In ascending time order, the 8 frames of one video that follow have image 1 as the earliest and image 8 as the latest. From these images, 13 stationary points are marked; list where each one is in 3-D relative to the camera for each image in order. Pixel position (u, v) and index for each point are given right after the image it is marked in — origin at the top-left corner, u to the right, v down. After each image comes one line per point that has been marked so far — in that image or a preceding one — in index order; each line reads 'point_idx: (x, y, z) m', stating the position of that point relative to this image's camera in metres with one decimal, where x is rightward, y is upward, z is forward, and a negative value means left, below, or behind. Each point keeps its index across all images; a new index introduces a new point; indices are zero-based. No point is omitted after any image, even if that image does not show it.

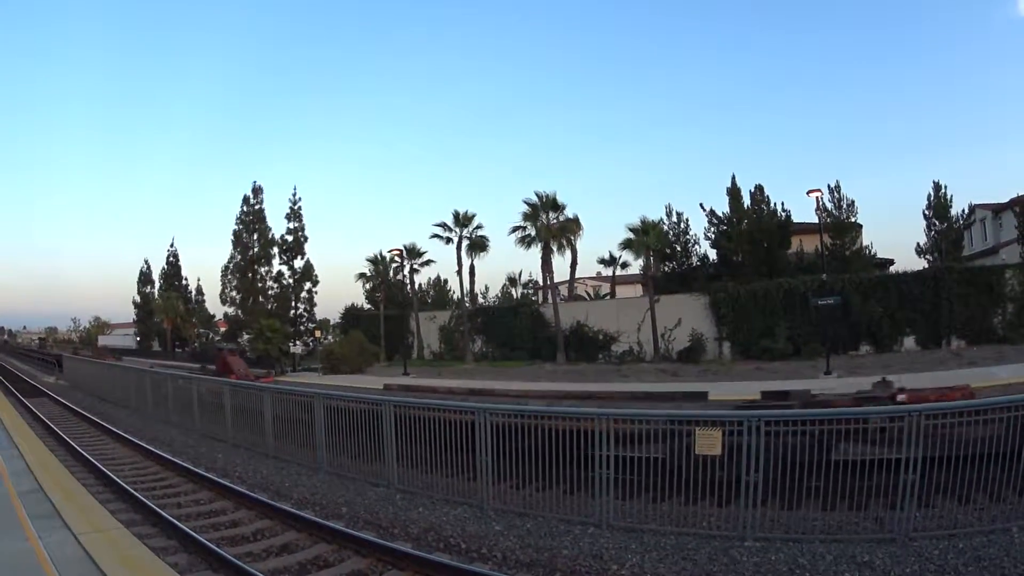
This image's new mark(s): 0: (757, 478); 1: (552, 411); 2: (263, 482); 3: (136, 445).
0: (+2.8, -2.1, +8.3) m
1: (+0.6, -1.5, +8.9) m
2: (-3.7, -2.9, +10.5) m
3: (-6.8, -2.9, +13.0) m
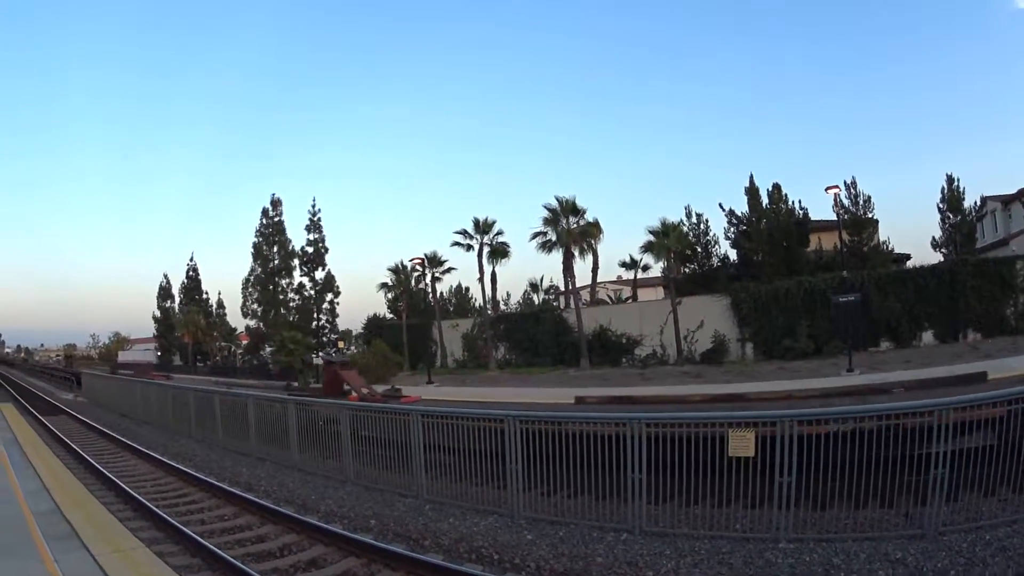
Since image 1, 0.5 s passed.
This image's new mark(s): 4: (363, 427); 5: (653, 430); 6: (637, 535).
0: (+3.1, -2.1, +8.2) m
1: (+1.0, -1.6, +8.8) m
2: (-3.2, -3.1, +10.6) m
3: (-6.4, -3.2, +13.1) m
4: (-2.2, -2.1, +10.7) m
5: (+1.7, -1.7, +8.7) m
6: (+1.5, -2.9, +8.5) m
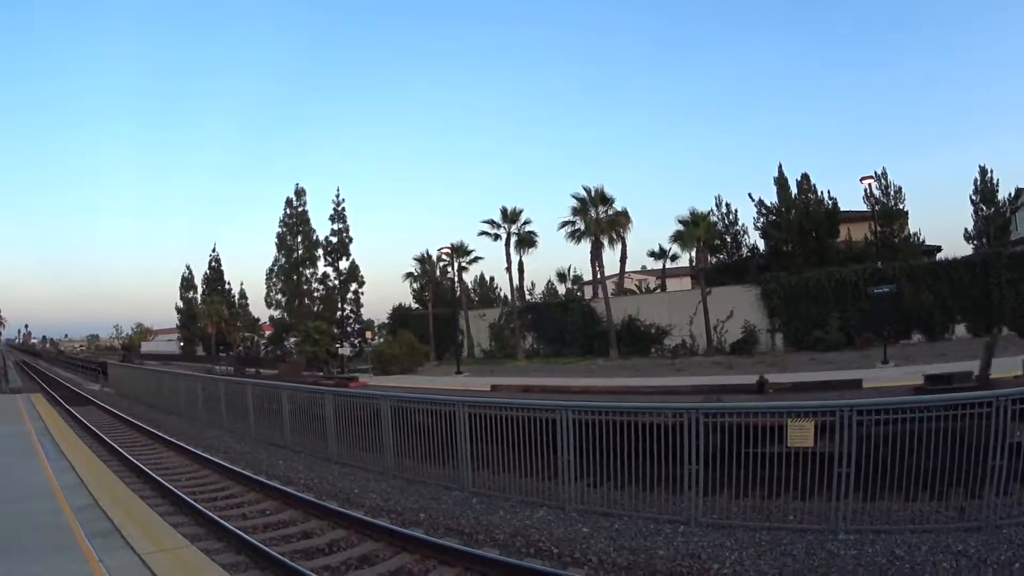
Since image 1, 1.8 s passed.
0: (+3.8, -2.0, +8.2) m
1: (+1.6, -1.5, +8.7) m
2: (-2.6, -3.0, +10.4) m
3: (-5.8, -3.0, +12.8) m
4: (-1.6, -1.9, +10.5) m
5: (+2.4, -1.6, +8.6) m
6: (+2.1, -2.8, +8.4) m
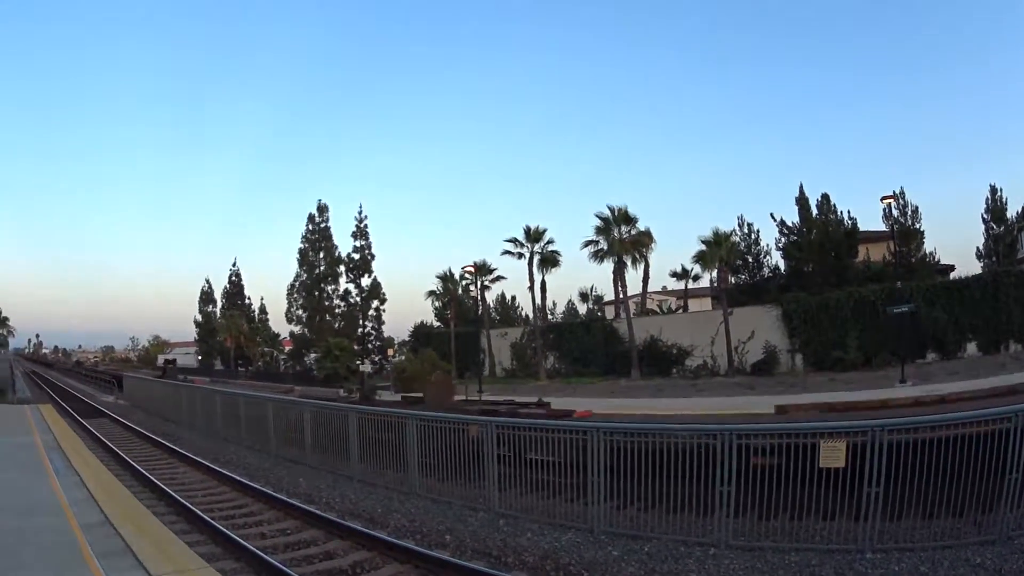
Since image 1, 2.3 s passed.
0: (+4.1, -2.3, +8.1) m
1: (+2.0, -1.7, +8.7) m
2: (-2.3, -3.2, +10.3) m
3: (-5.4, -3.3, +12.8) m
4: (-1.2, -2.2, +10.5) m
5: (+2.7, -1.8, +8.6) m
6: (+2.5, -3.1, +8.4) m
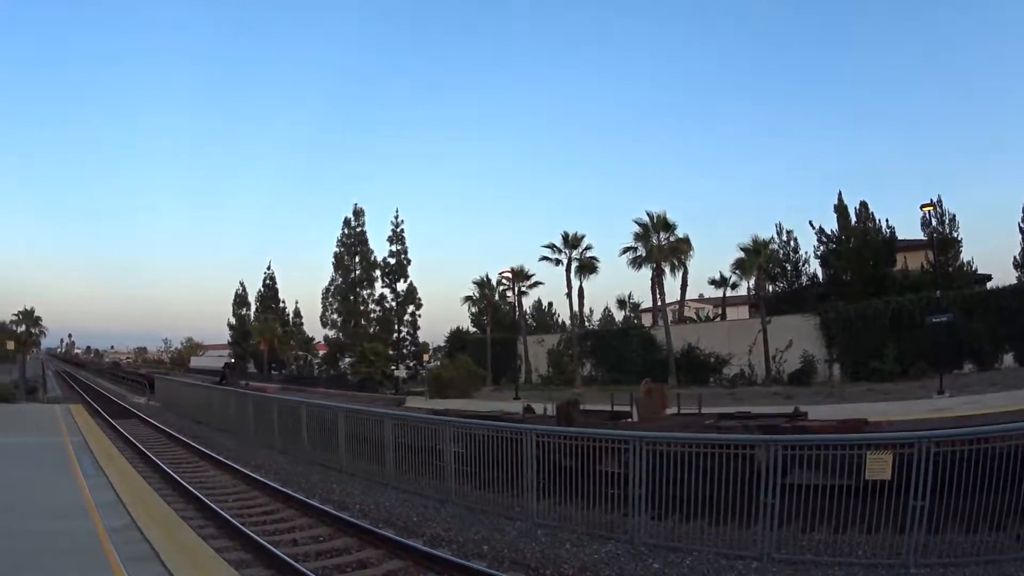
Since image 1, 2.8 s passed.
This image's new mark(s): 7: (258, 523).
0: (+4.6, -2.4, +7.9) m
1: (+2.4, -1.8, +8.5) m
2: (-1.7, -3.3, +10.3) m
3: (-4.8, -3.3, +12.9) m
4: (-0.6, -2.3, +10.5) m
5: (+3.2, -1.9, +8.4) m
6: (+2.9, -3.1, +8.2) m
7: (-3.6, -3.4, +10.4) m
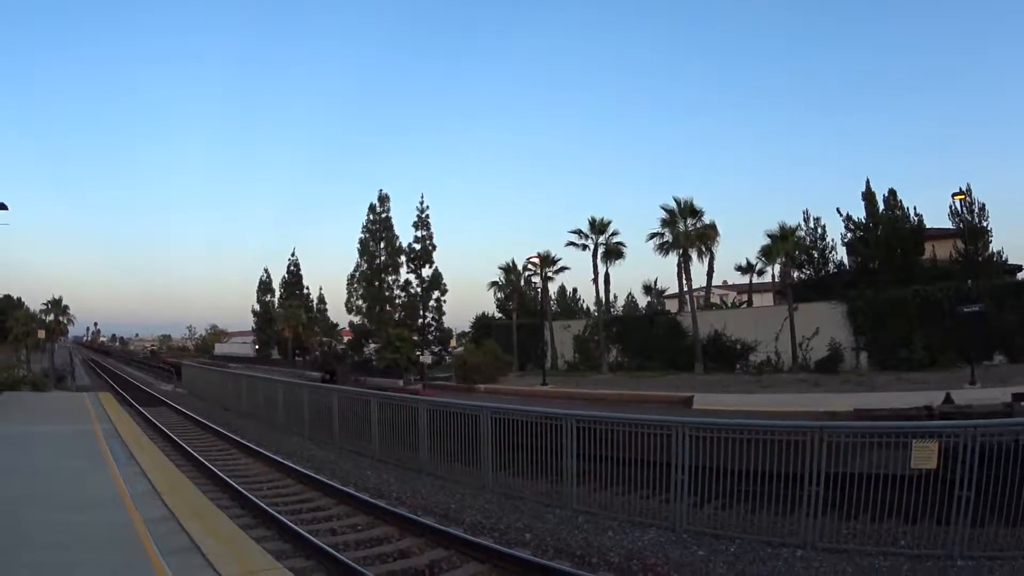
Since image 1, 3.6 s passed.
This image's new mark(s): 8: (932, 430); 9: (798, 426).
0: (+5.1, -2.2, +7.9) m
1: (+2.9, -1.6, +8.5) m
2: (-1.2, -3.1, +10.3) m
3: (-4.3, -3.1, +12.9) m
4: (-0.1, -2.1, +10.4) m
5: (+3.7, -1.8, +8.4) m
6: (+3.4, -3.0, +8.2) m
7: (-3.1, -3.2, +10.4) m
8: (+4.7, -1.6, +7.9) m
9: (+3.4, -1.6, +8.4) m
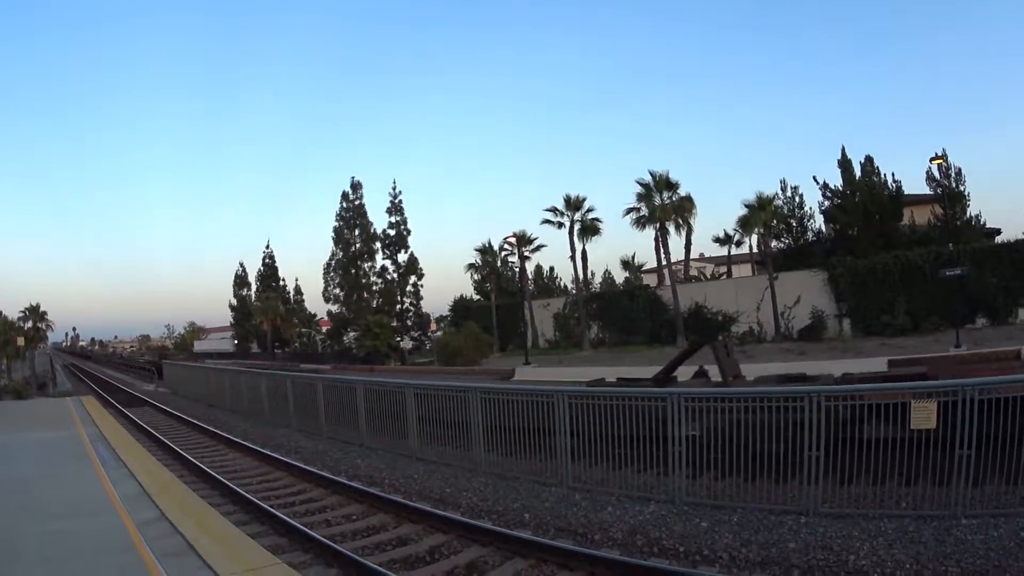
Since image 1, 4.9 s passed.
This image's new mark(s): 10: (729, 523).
0: (+5.1, -1.8, +8.0) m
1: (+2.9, -1.3, +8.5) m
2: (-1.3, -2.9, +10.1) m
3: (-4.5, -2.9, +12.6) m
4: (-0.3, -1.8, +10.3) m
5: (+3.7, -1.4, +8.4) m
6: (+3.5, -2.6, +8.3) m
7: (-3.2, -3.0, +10.1) m
8: (+4.7, -1.2, +8.0) m
9: (+3.3, -1.2, +8.4) m
10: (+2.5, -2.7, +8.2) m
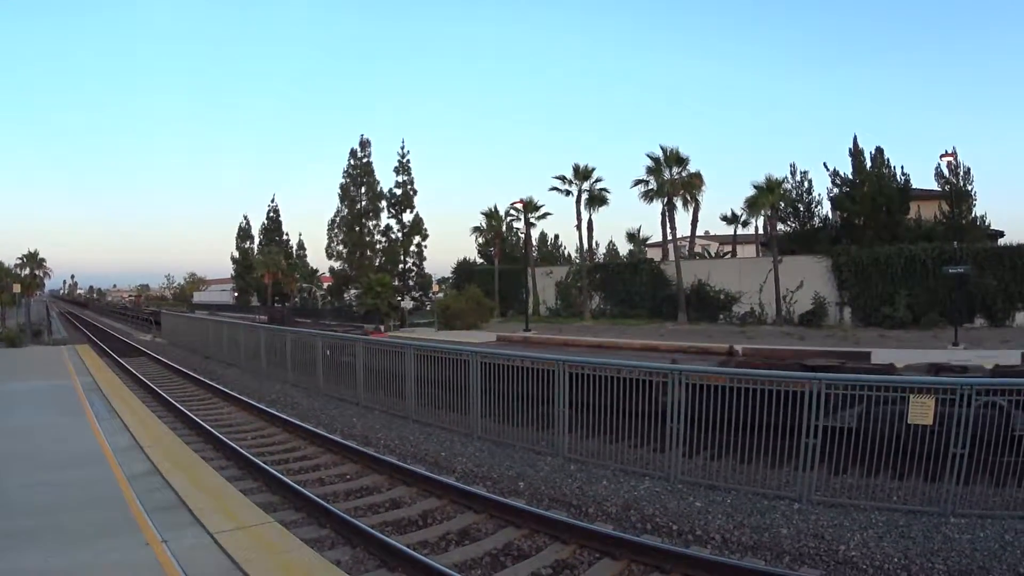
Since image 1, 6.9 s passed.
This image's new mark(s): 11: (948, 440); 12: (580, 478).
0: (+5.1, -1.8, +8.1) m
1: (+2.9, -1.1, +8.6) m
2: (-1.4, -2.3, +10.2) m
3: (-4.6, -2.1, +12.6) m
4: (-0.3, -1.4, +10.3) m
5: (+3.7, -1.3, +8.5) m
6: (+3.4, -2.5, +8.4) m
7: (-3.3, -2.4, +10.2) m
8: (+4.7, -1.1, +8.1) m
9: (+3.3, -1.1, +8.4) m
10: (+2.4, -2.5, +8.4) m
11: (+5.0, -1.7, +8.2) m
12: (+0.8, -2.5, +9.2) m
